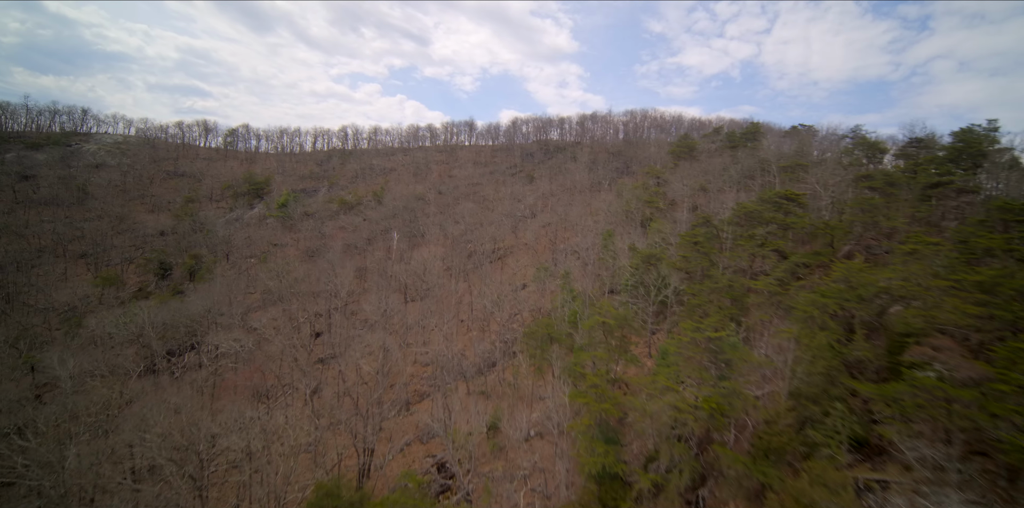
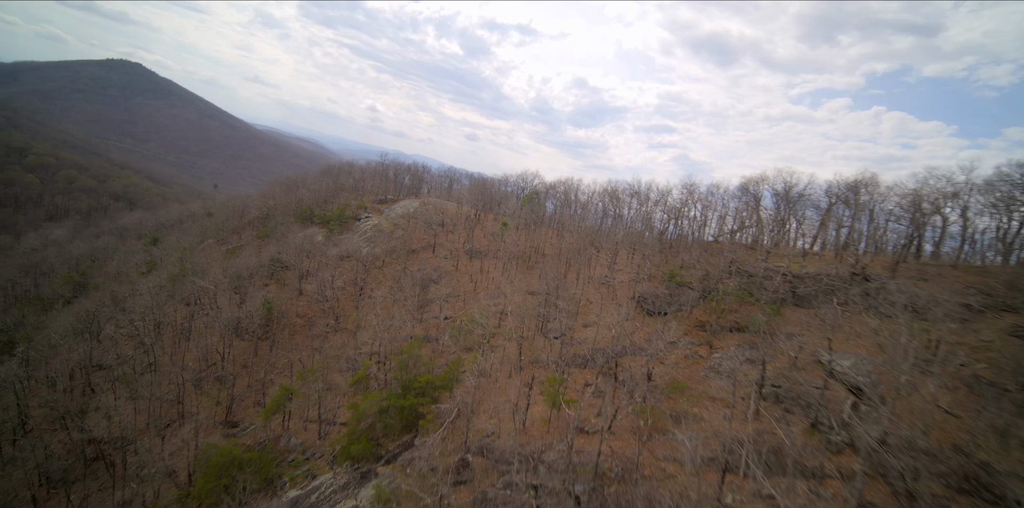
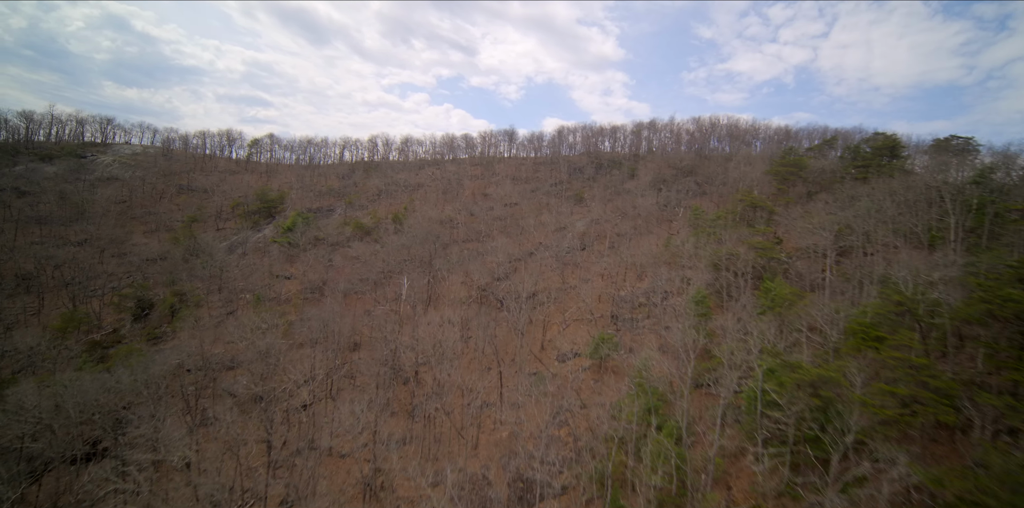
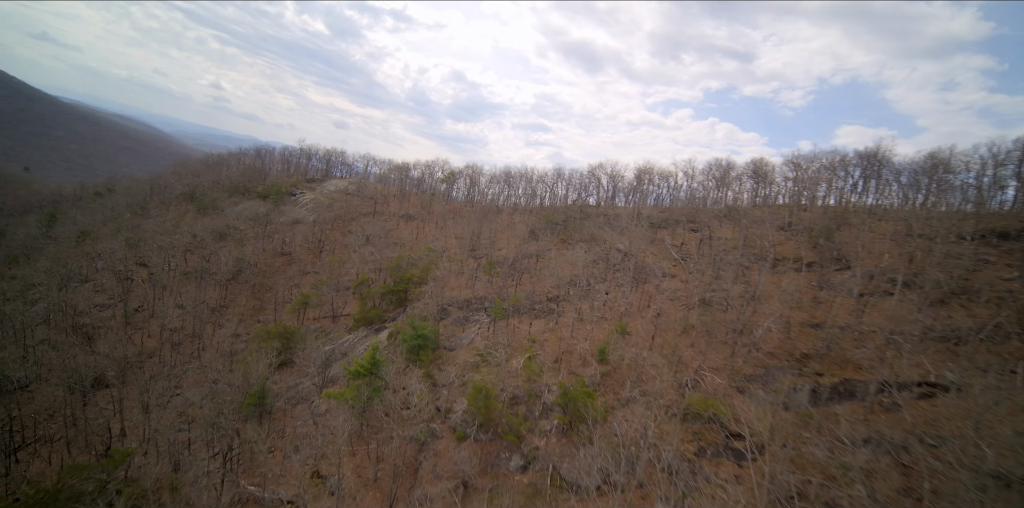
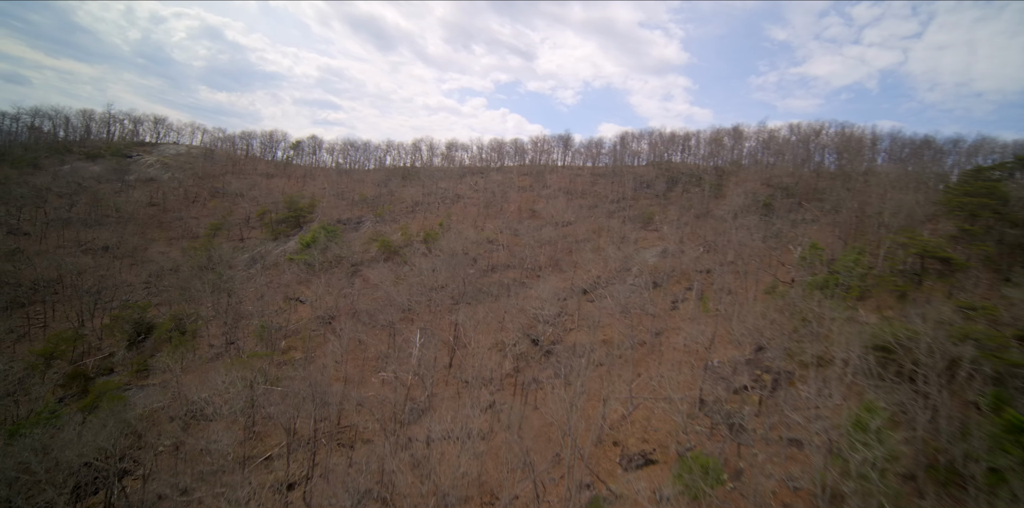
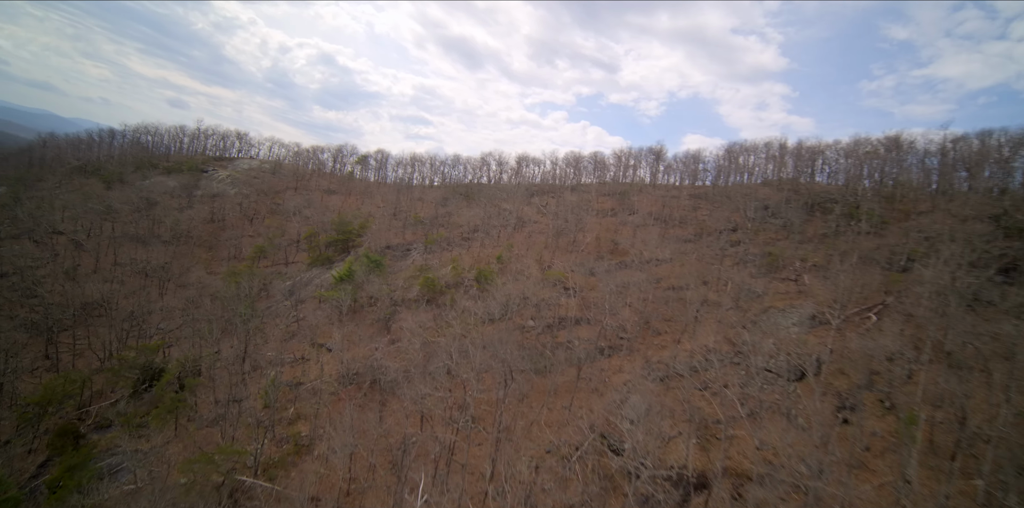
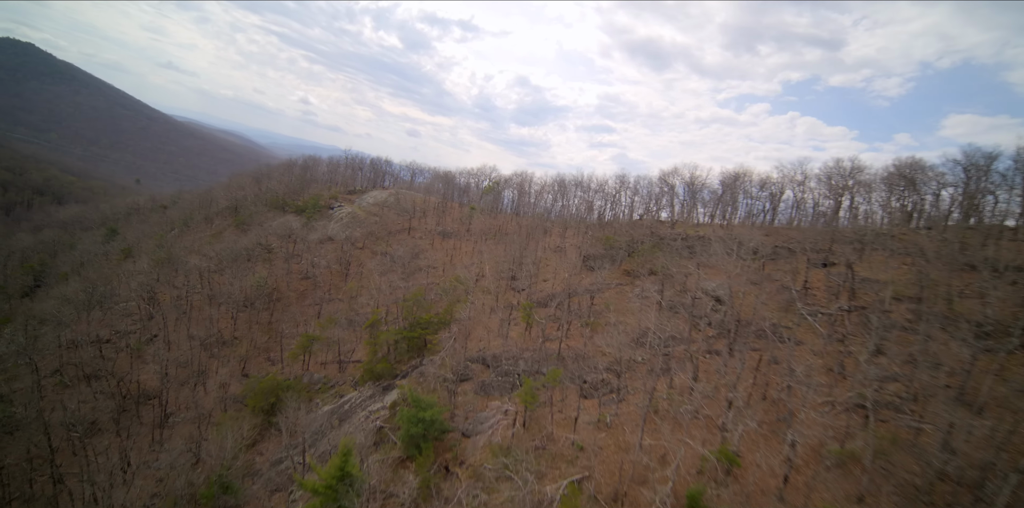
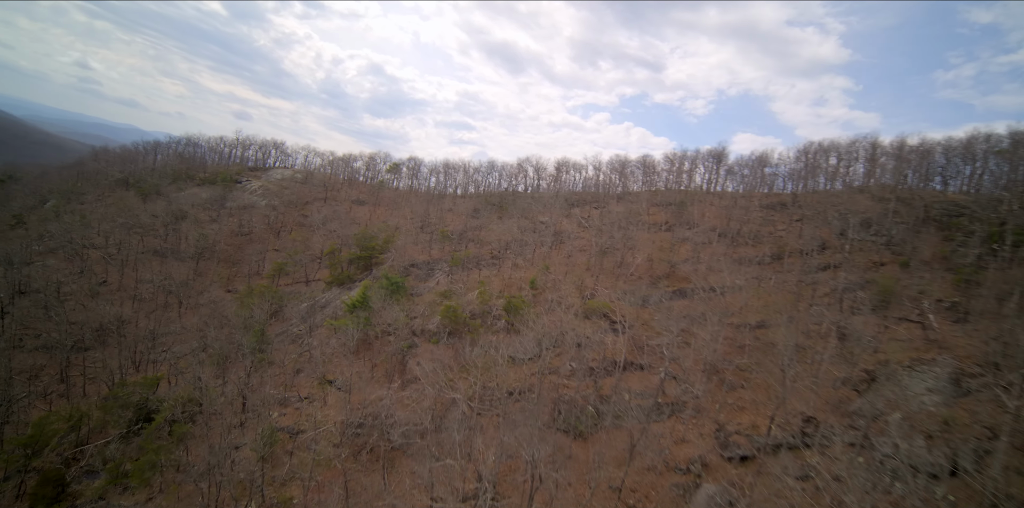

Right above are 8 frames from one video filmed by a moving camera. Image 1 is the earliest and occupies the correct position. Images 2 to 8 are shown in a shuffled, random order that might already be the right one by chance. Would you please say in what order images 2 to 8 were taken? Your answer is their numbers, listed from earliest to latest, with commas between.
3, 5, 6, 8, 4, 7, 2
